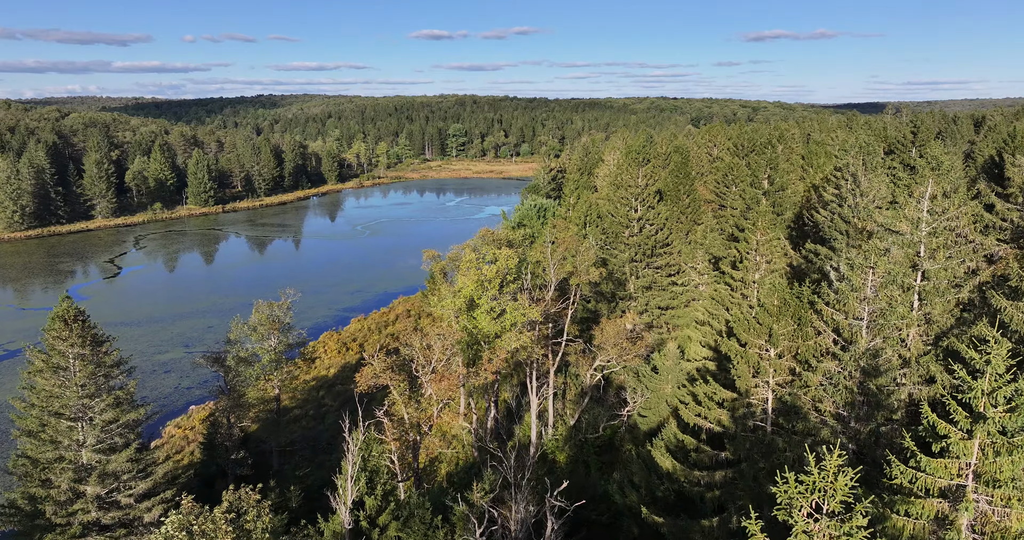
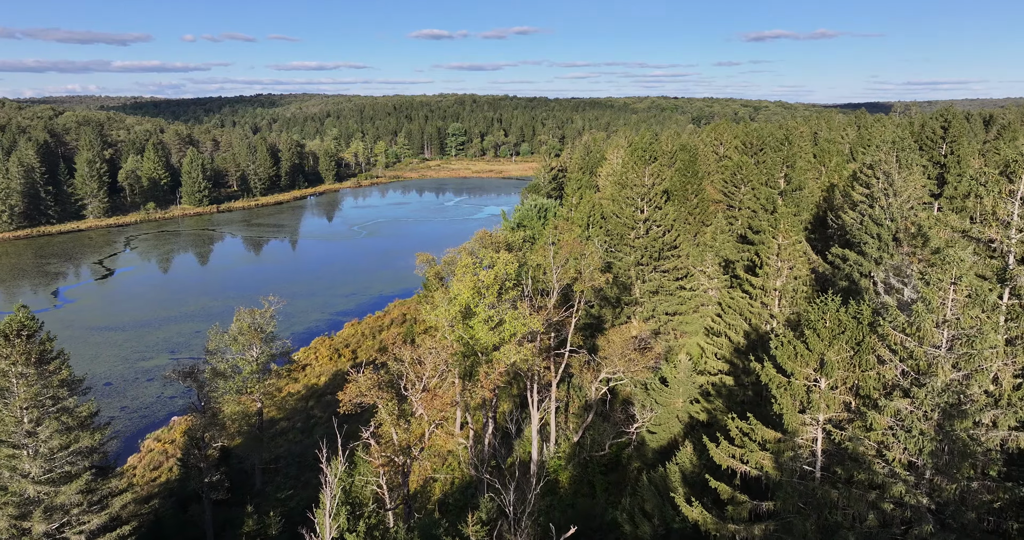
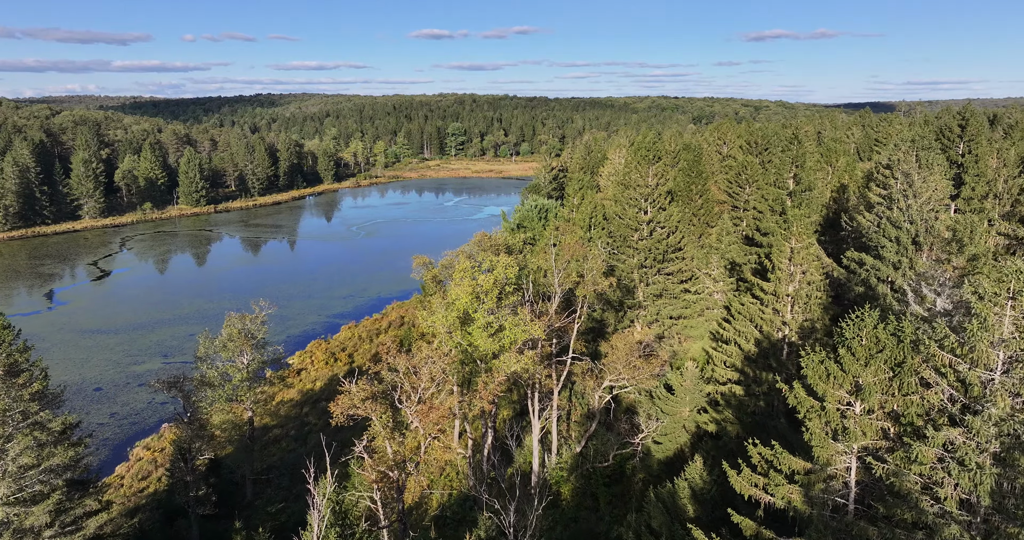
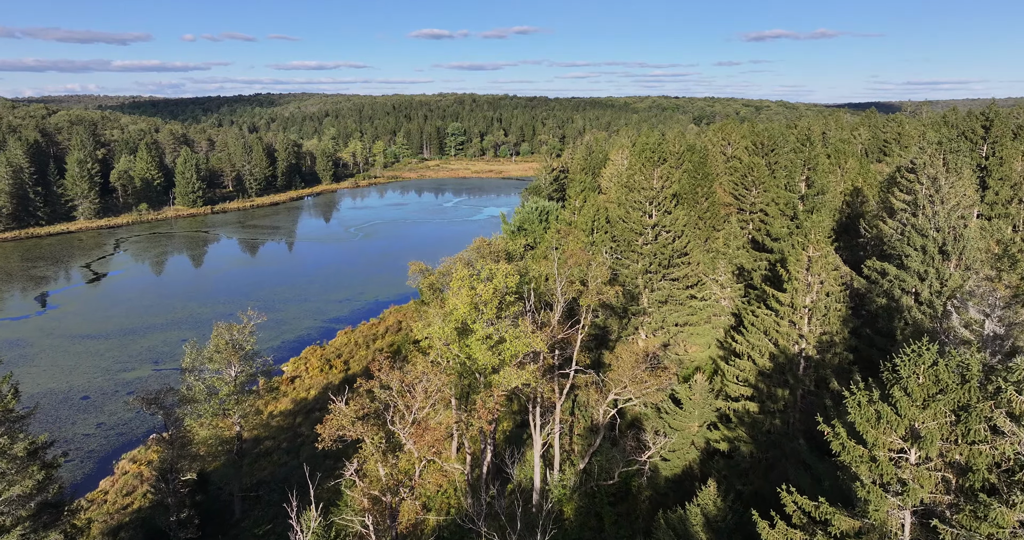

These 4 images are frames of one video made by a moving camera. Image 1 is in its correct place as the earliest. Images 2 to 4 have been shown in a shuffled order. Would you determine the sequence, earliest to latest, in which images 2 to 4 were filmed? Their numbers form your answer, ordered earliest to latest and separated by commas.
2, 3, 4
